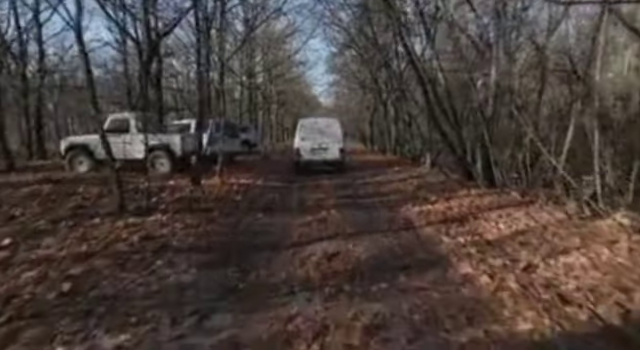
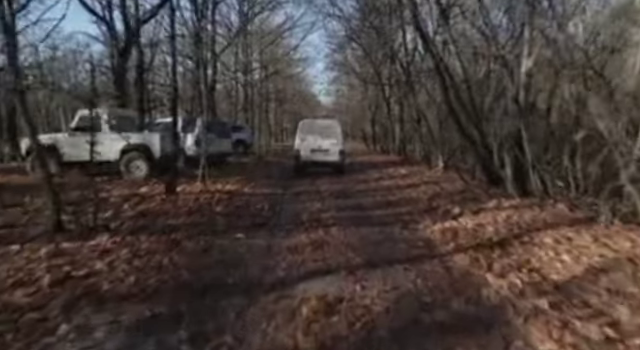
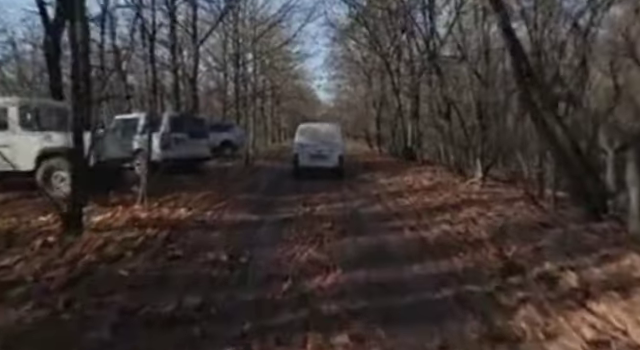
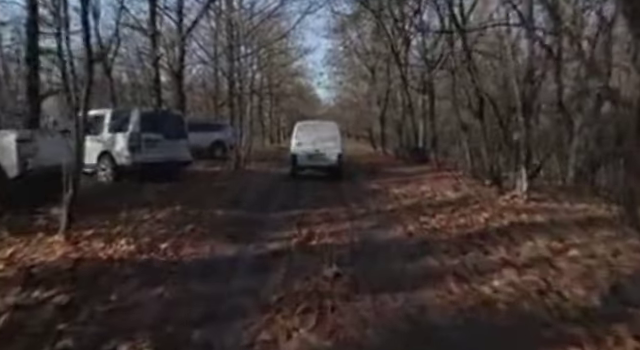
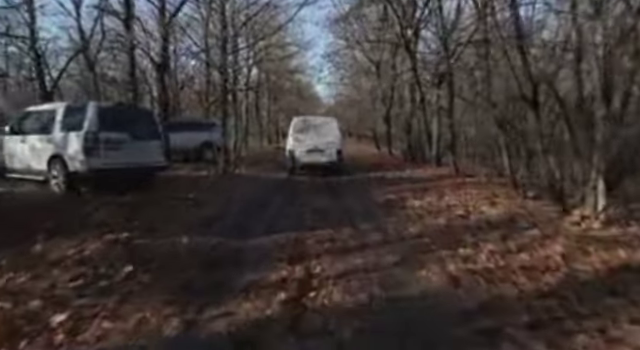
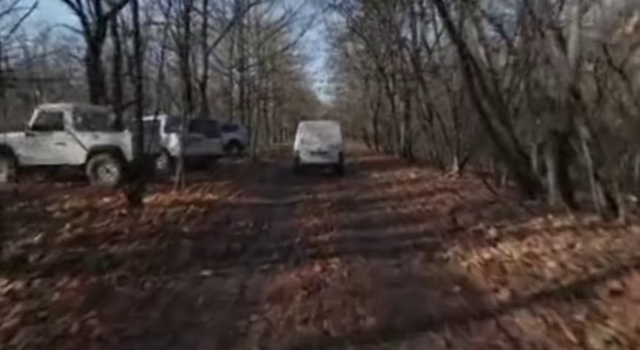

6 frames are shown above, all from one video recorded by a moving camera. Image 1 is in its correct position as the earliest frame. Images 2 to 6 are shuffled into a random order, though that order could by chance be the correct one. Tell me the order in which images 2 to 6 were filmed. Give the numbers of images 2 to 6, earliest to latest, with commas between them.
2, 6, 3, 4, 5
